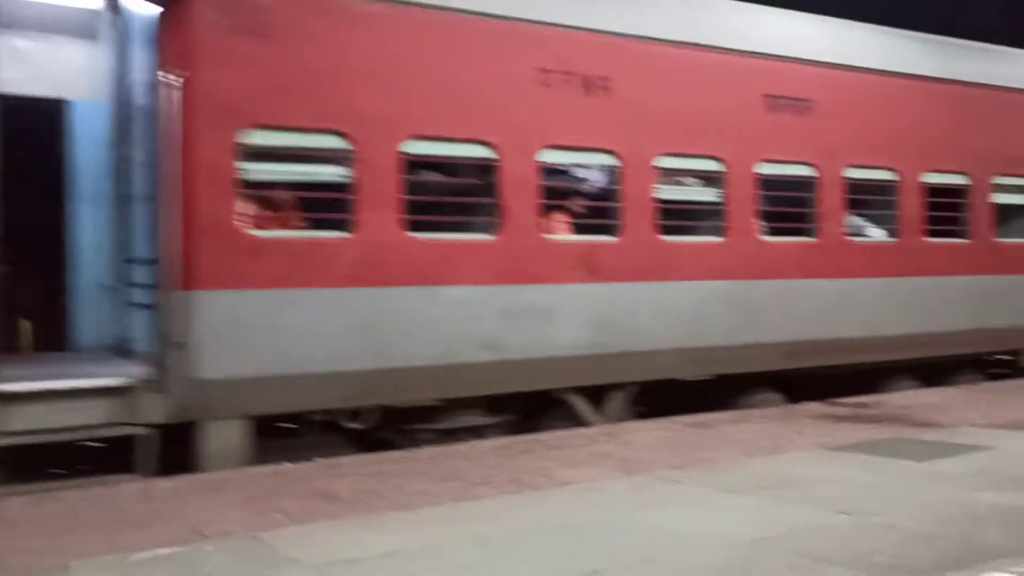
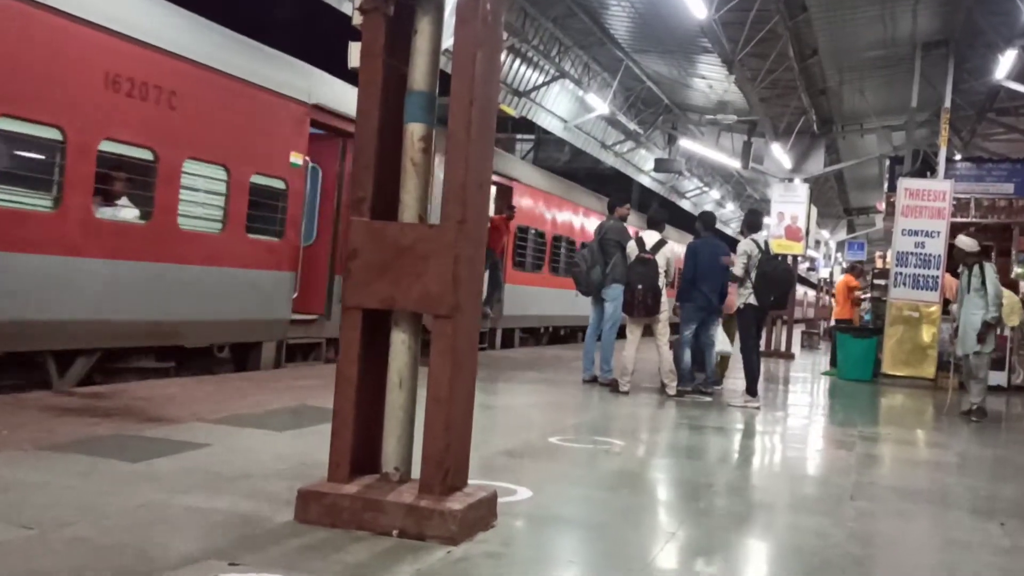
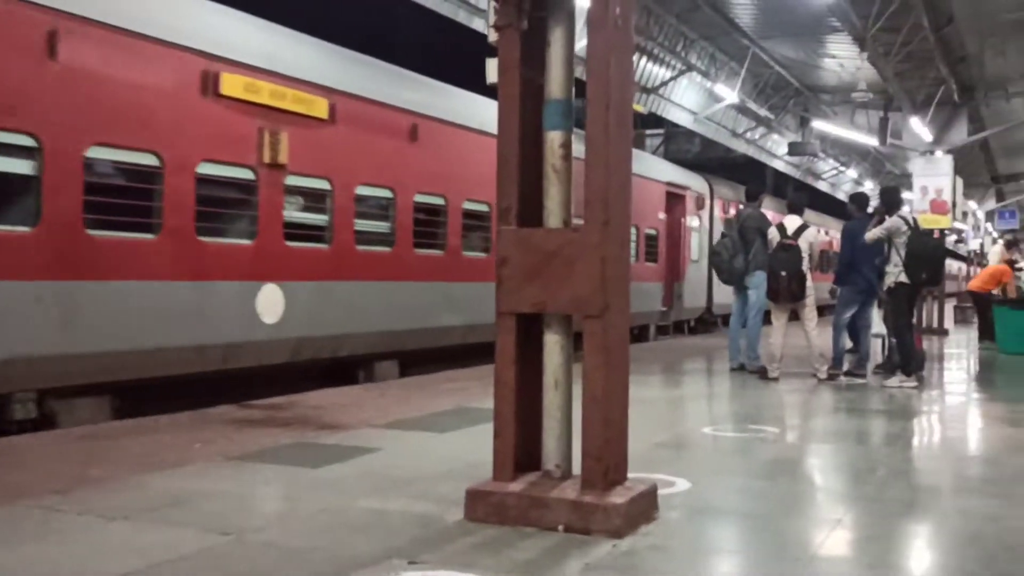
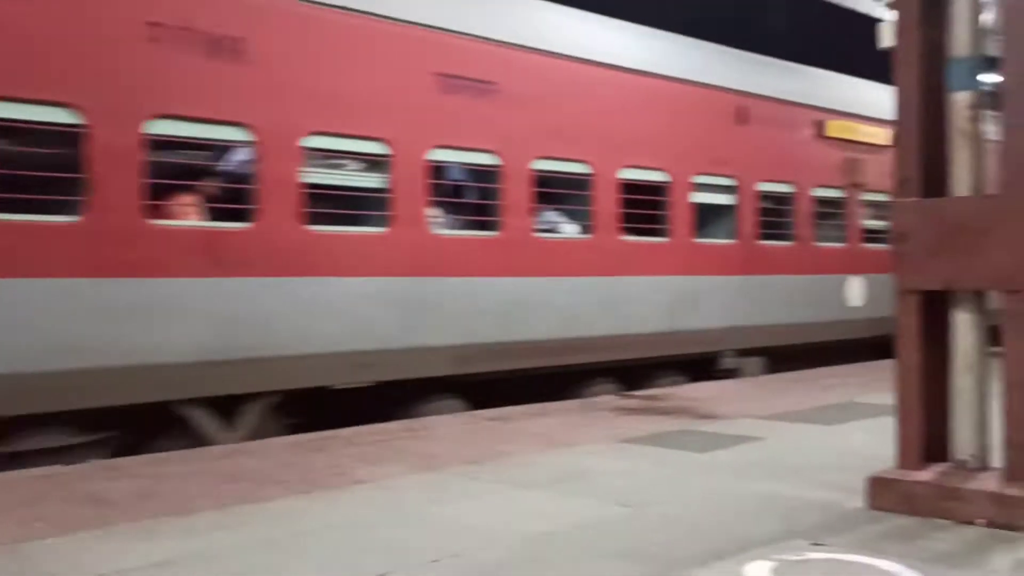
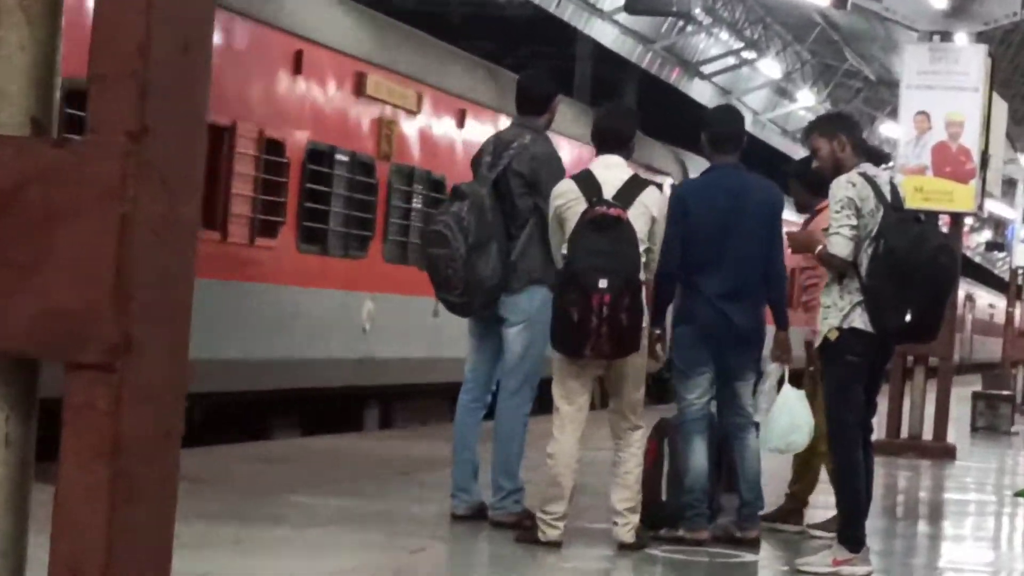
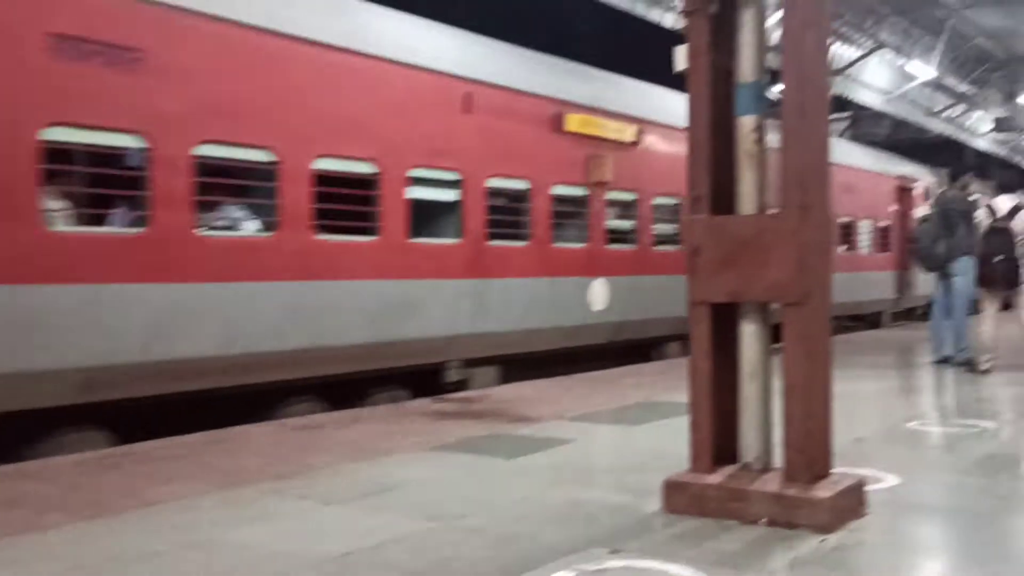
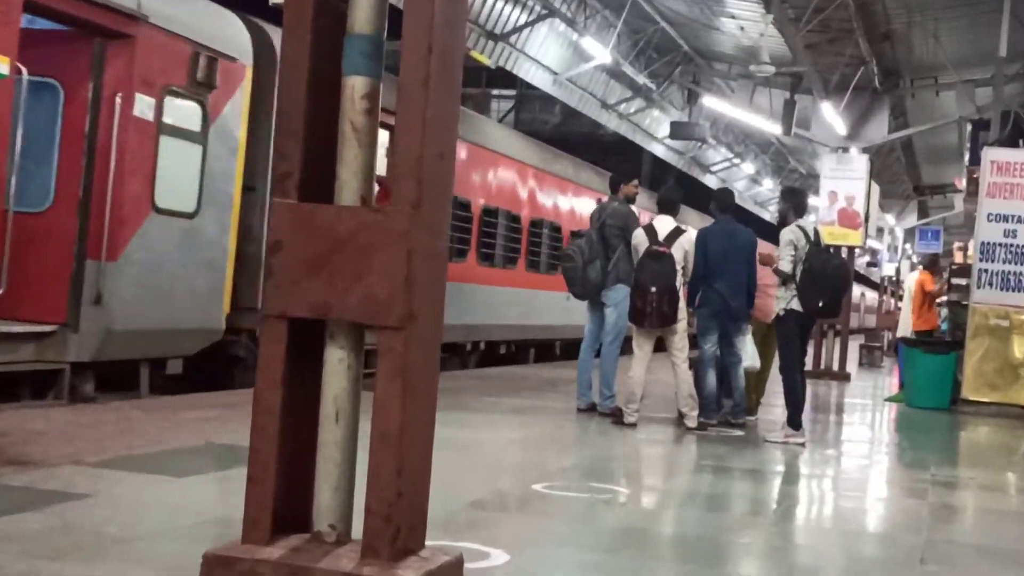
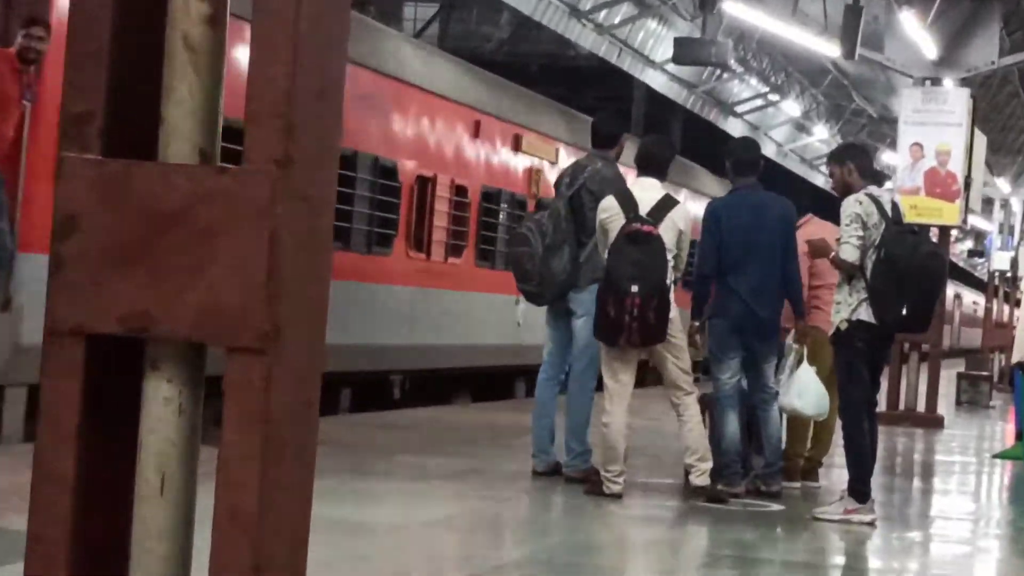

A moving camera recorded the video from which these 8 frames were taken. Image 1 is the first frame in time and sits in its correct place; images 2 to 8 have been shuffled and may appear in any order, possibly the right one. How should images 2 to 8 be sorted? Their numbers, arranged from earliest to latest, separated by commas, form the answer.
4, 6, 3, 2, 7, 8, 5
